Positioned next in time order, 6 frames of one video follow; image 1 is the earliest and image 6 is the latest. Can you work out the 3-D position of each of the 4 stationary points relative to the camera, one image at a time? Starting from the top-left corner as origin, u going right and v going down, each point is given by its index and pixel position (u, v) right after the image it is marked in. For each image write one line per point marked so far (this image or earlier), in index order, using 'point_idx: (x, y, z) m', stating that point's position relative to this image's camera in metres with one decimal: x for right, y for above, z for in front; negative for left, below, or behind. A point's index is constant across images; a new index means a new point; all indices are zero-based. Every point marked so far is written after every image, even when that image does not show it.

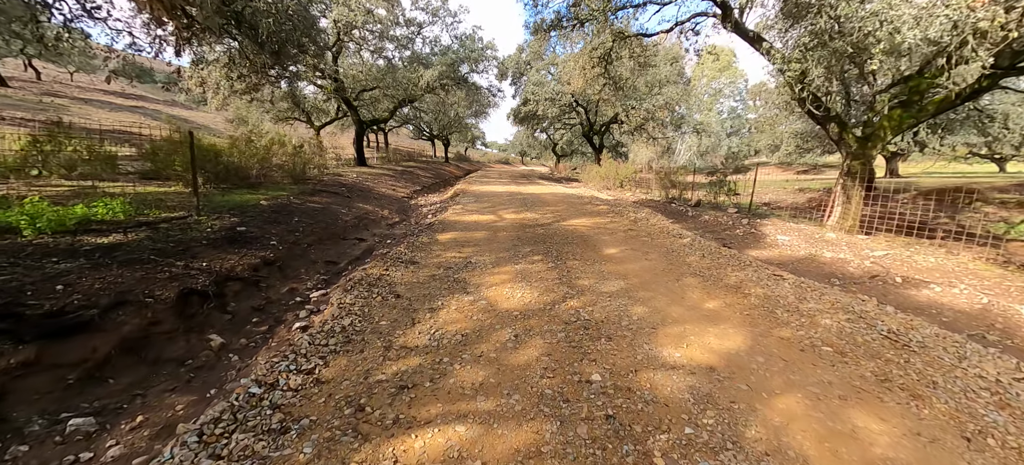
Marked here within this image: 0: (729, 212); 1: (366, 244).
0: (+7.9, +0.8, +13.9) m
1: (-3.9, -0.3, +10.2) m
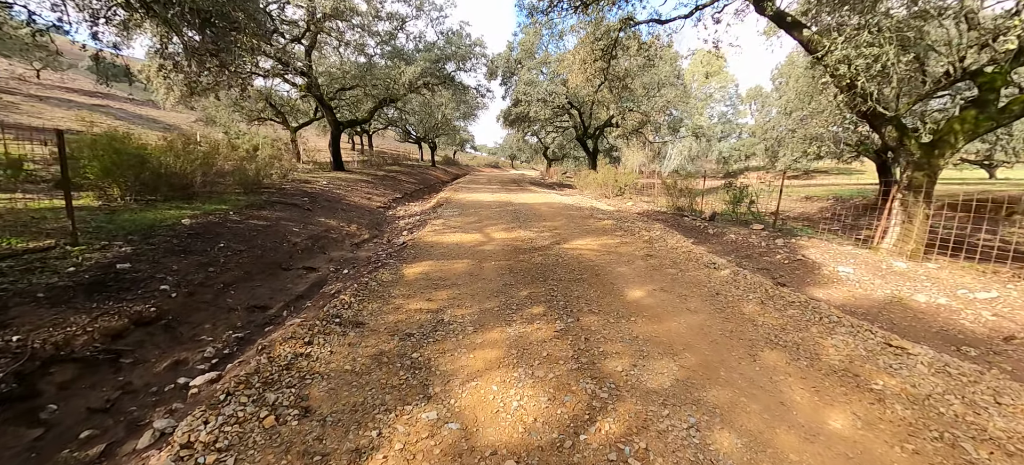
0: (+7.6, +0.1, +12.0) m
1: (-4.1, -0.9, +8.0) m
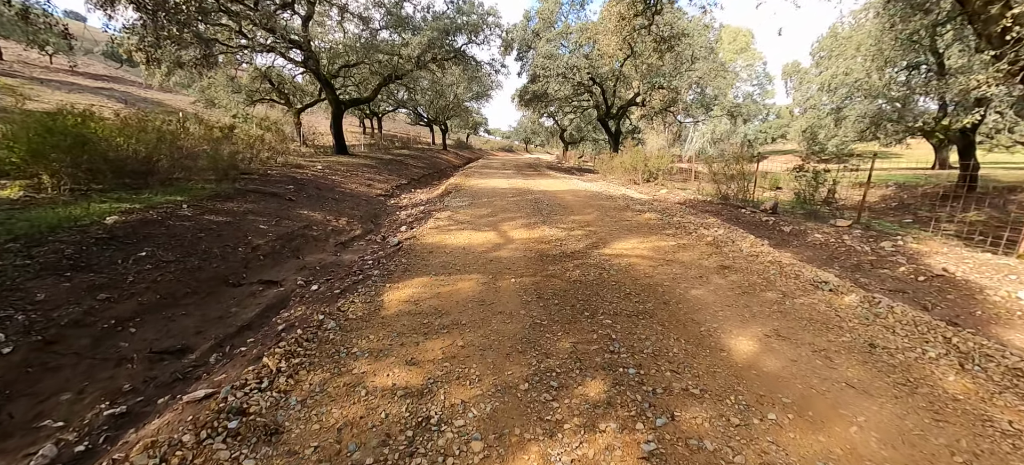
0: (+8.1, +0.2, +9.6) m
1: (-3.7, -0.9, +6.0) m
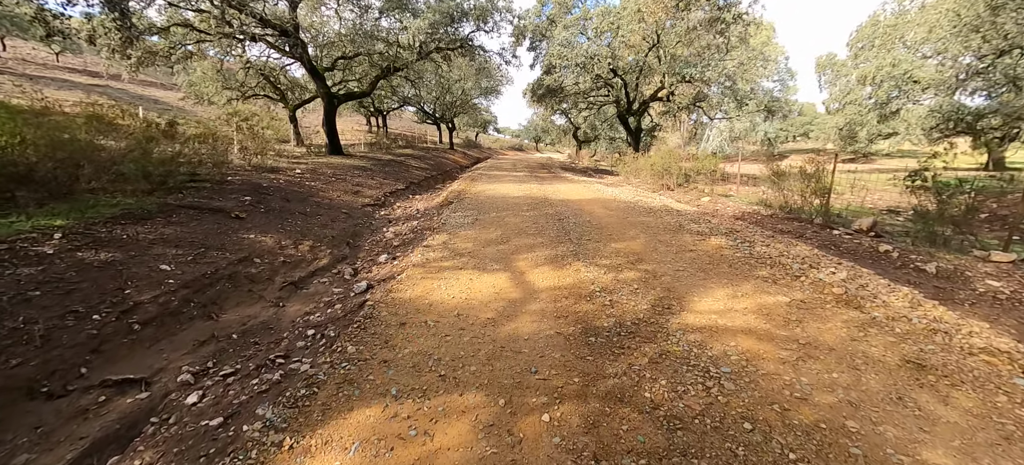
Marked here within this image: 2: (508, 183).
0: (+8.4, -0.5, +6.8) m
1: (-3.4, -1.5, +3.4) m
2: (-0.2, +2.3, +17.7) m
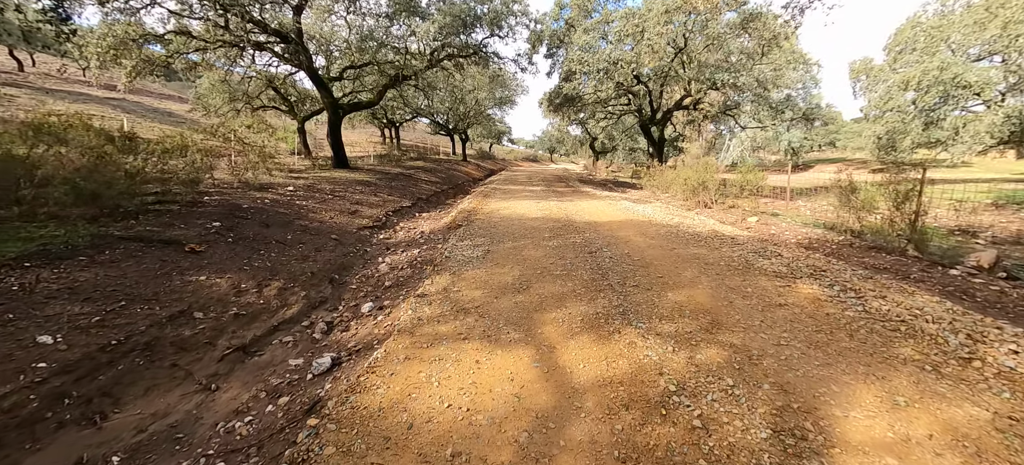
0: (+8.7, -1.1, +4.7) m
1: (-3.3, -2.1, +1.8) m
2: (+0.5, +1.4, +16.1) m
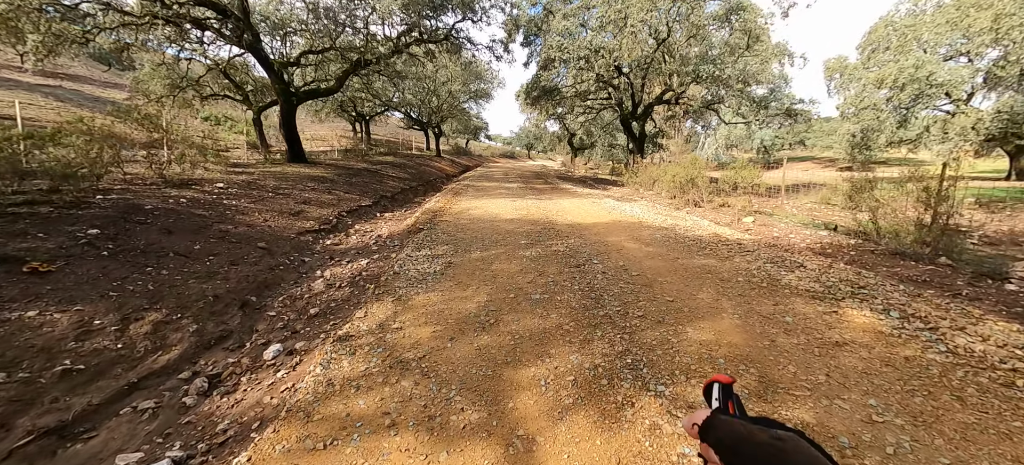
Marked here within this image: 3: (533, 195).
0: (+8.4, -1.2, +3.7) m
1: (-3.4, -2.2, +0.1) m
2: (-0.5, +1.3, +14.6) m
3: (+0.9, +1.5, +15.9) m
